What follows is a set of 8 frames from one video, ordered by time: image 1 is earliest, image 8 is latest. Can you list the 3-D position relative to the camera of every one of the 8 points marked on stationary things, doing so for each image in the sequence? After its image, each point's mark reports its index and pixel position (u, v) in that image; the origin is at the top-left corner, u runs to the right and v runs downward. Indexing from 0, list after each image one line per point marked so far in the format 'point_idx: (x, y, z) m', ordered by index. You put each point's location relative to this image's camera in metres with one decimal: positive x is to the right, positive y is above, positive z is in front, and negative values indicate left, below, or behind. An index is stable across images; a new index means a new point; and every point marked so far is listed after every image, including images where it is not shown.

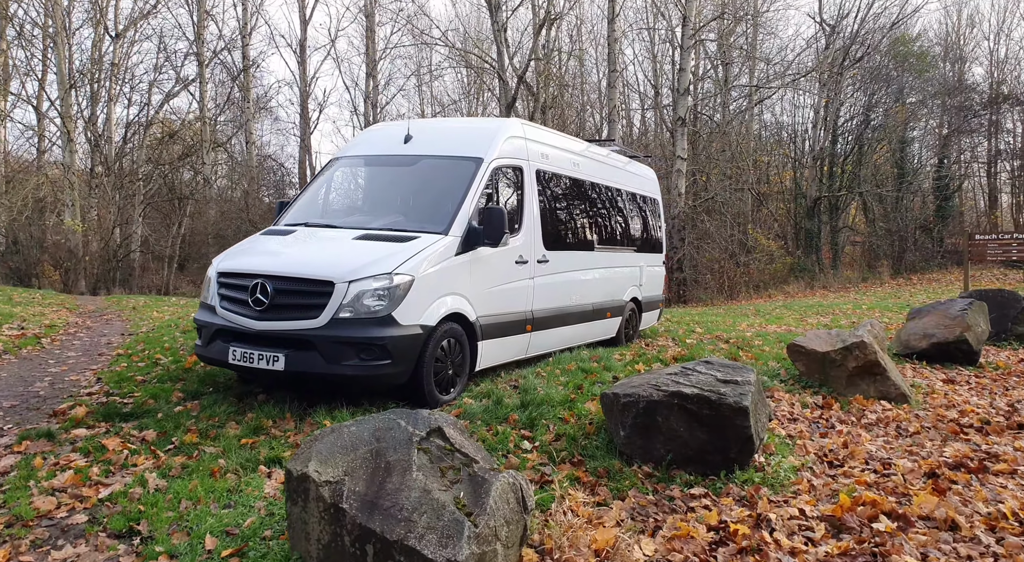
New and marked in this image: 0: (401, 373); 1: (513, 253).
0: (-0.9, -0.7, +5.6) m
1: (0.0, +0.3, +7.1) m
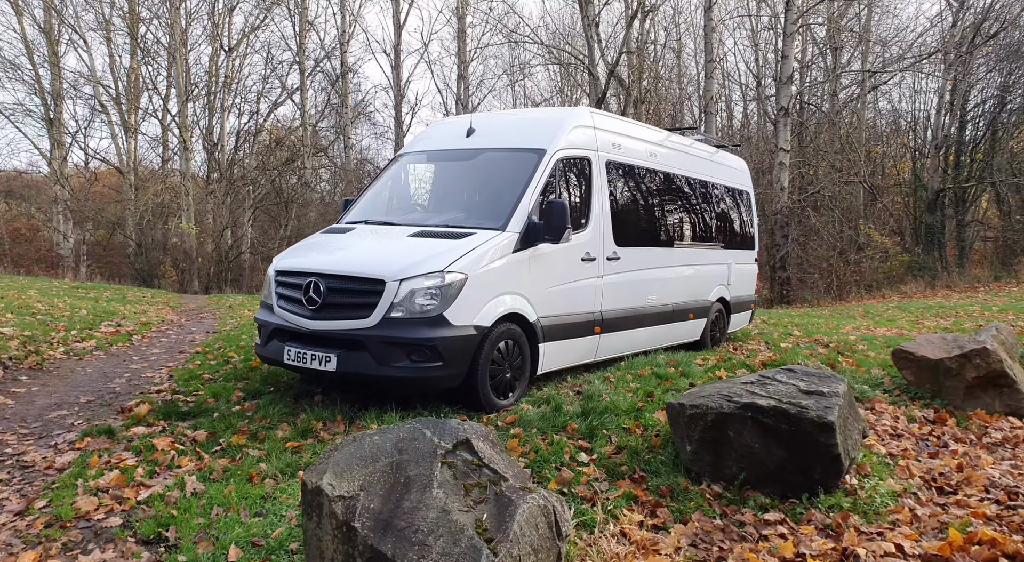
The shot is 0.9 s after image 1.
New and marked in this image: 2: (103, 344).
0: (-0.5, -0.7, +5.3) m
1: (+0.6, +0.3, +6.7) m
2: (-4.8, -0.8, +8.2) m
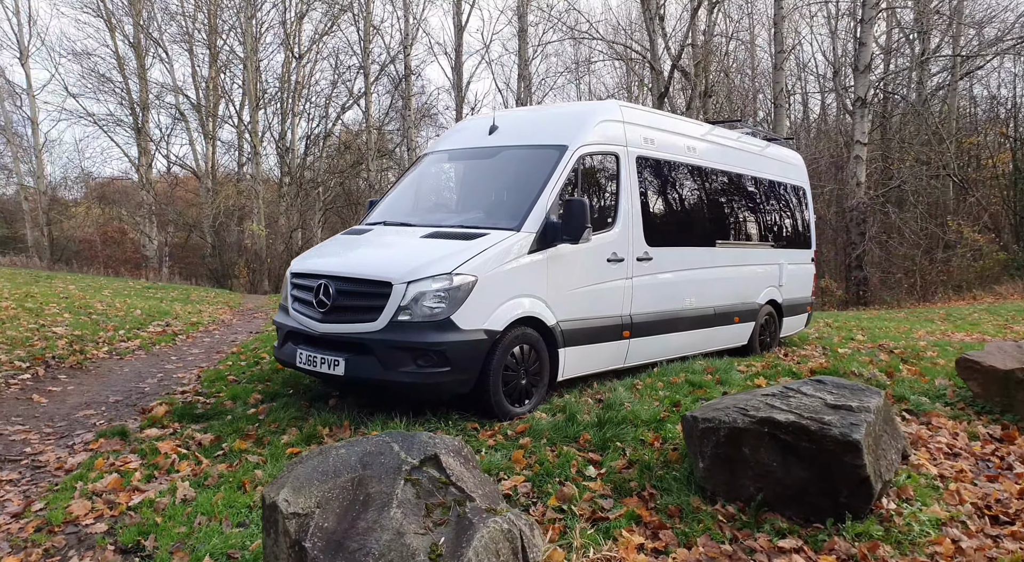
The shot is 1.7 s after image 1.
0: (-0.4, -0.7, +5.2) m
1: (+0.8, +0.3, +6.5) m
2: (-4.4, -0.8, +8.5) m
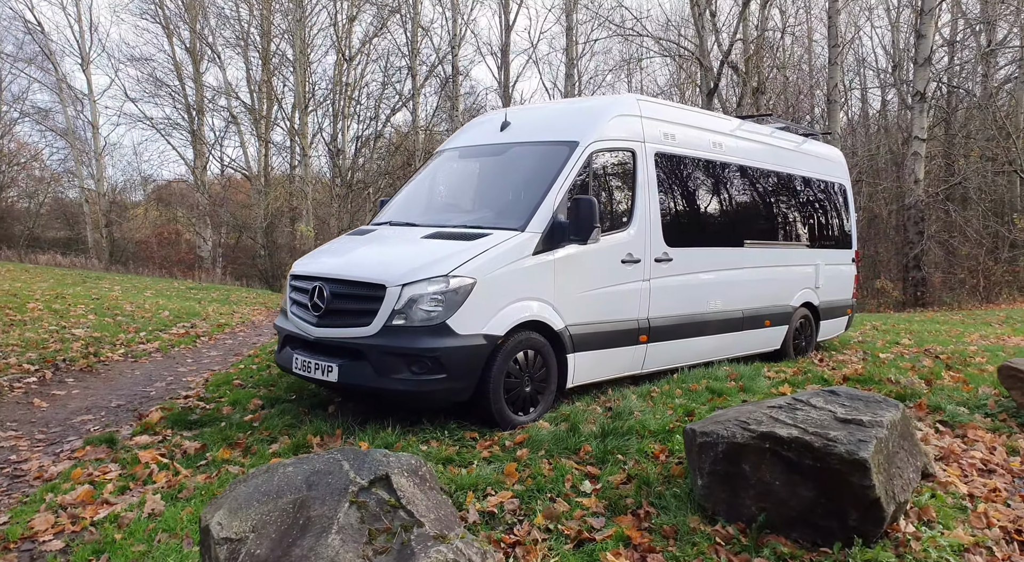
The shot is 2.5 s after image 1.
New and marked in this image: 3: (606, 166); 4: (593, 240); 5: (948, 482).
0: (-0.4, -0.8, +5.0) m
1: (+0.9, +0.3, +6.2) m
2: (-4.2, -0.8, +8.5) m
3: (+0.8, +1.0, +6.2) m
4: (+0.7, +0.4, +5.8) m
5: (+2.6, -1.2, +4.2) m
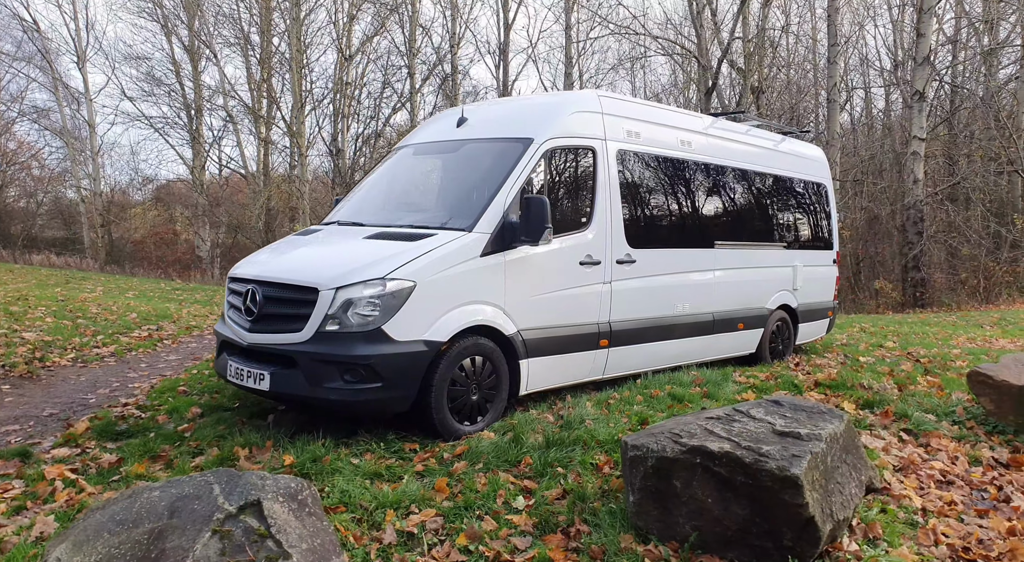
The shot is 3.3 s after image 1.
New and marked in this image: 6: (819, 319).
0: (-0.8, -0.8, +4.7) m
1: (+0.5, +0.2, +5.9) m
2: (-4.6, -0.8, +8.3) m
3: (+0.4, +1.0, +5.9) m
4: (+0.3, +0.3, +5.6) m
5: (+2.2, -1.3, +4.0) m
6: (+4.1, -0.5, +9.5) m
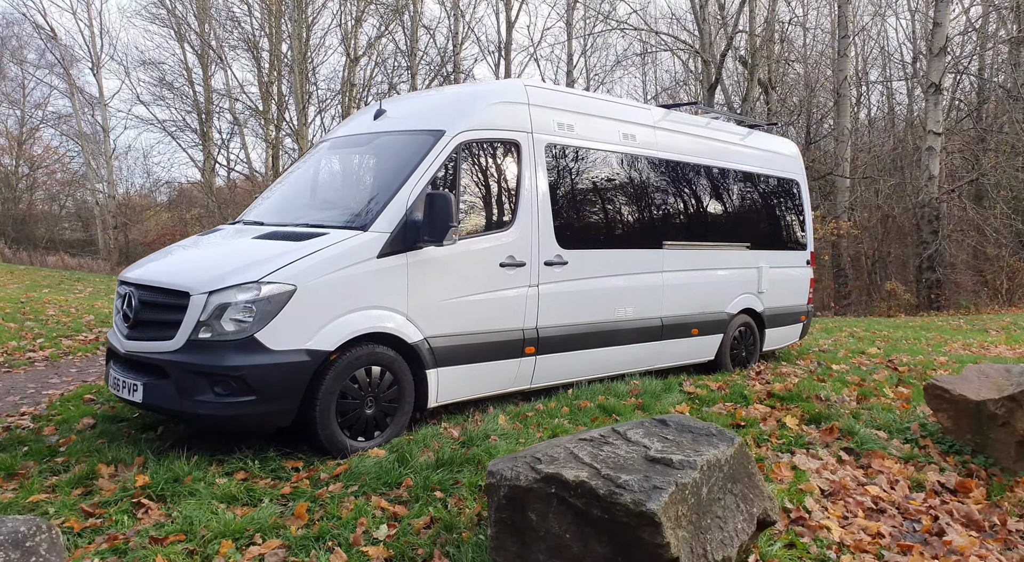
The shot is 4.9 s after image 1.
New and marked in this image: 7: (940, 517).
0: (-1.5, -0.8, +4.4) m
1: (-0.2, +0.2, +5.5) m
2: (-5.2, -0.9, +8.0) m
3: (-0.2, +1.0, +5.6) m
4: (-0.4, +0.3, +5.2) m
5: (+1.5, -1.3, +3.5) m
6: (+3.6, -0.5, +9.0) m
7: (+2.5, -1.4, +4.0) m
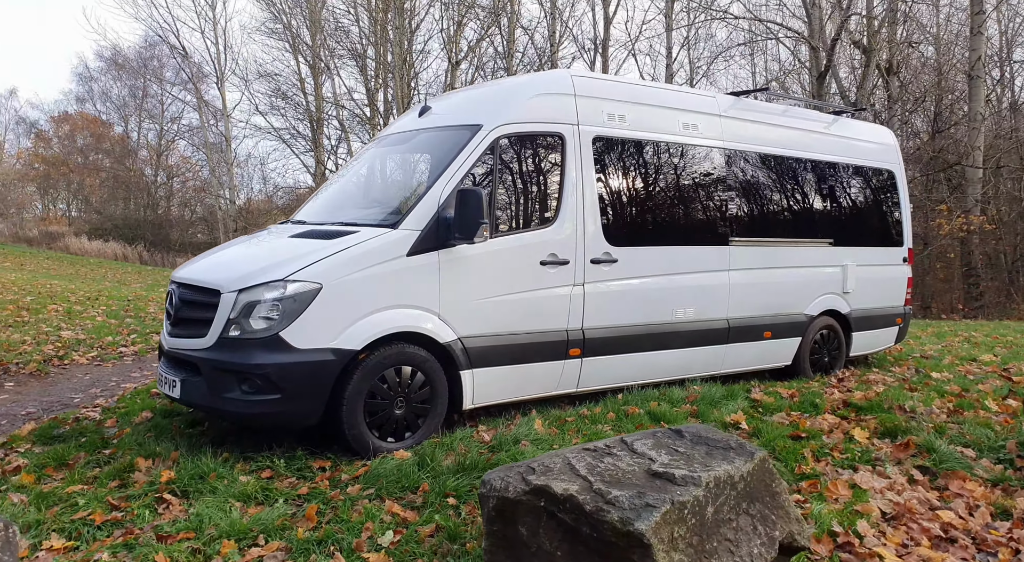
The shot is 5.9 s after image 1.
0: (-1.3, -0.8, +4.4) m
1: (+0.2, +0.2, +5.3) m
2: (-4.5, -0.8, +8.5) m
3: (+0.1, +1.0, +5.4) m
4: (-0.1, +0.3, +5.1) m
5: (+1.5, -1.3, +3.1) m
6: (+4.3, -0.5, +8.3) m
7: (+2.5, -1.4, +3.5) m
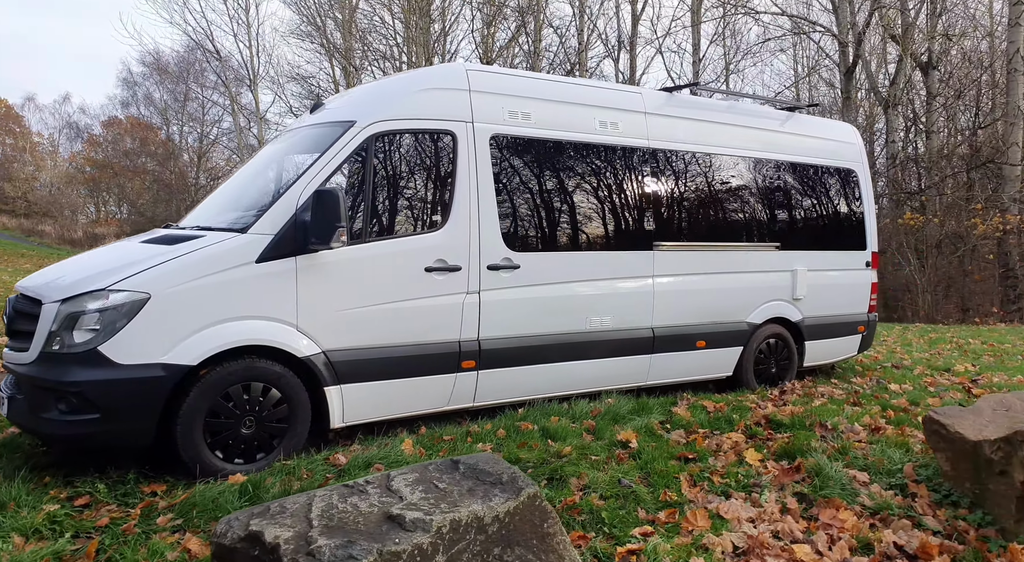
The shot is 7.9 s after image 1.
0: (-2.2, -0.9, +4.1) m
1: (-0.7, +0.2, +5.0) m
2: (-5.2, -0.9, +8.3) m
3: (-0.8, +0.9, +5.0) m
4: (-1.0, +0.2, +4.7) m
5: (+0.6, -1.3, +2.7) m
6: (+3.6, -0.6, +7.7) m
7: (+1.6, -1.4, +3.0) m
